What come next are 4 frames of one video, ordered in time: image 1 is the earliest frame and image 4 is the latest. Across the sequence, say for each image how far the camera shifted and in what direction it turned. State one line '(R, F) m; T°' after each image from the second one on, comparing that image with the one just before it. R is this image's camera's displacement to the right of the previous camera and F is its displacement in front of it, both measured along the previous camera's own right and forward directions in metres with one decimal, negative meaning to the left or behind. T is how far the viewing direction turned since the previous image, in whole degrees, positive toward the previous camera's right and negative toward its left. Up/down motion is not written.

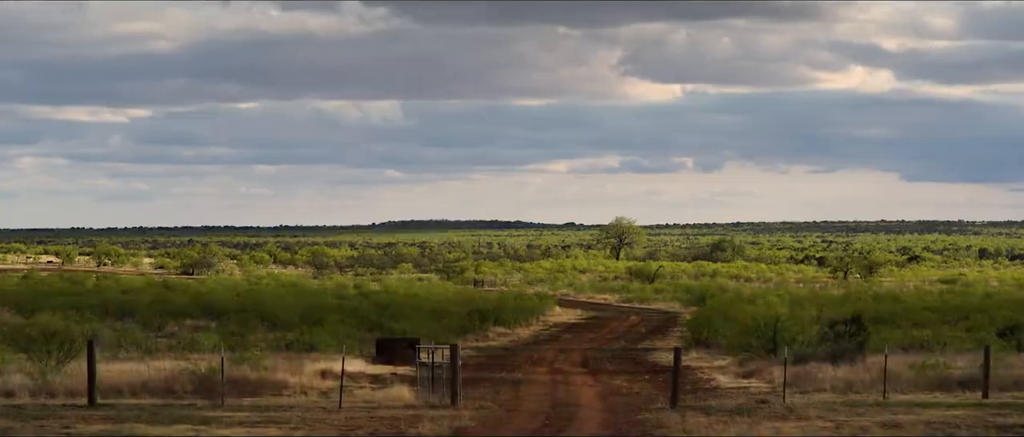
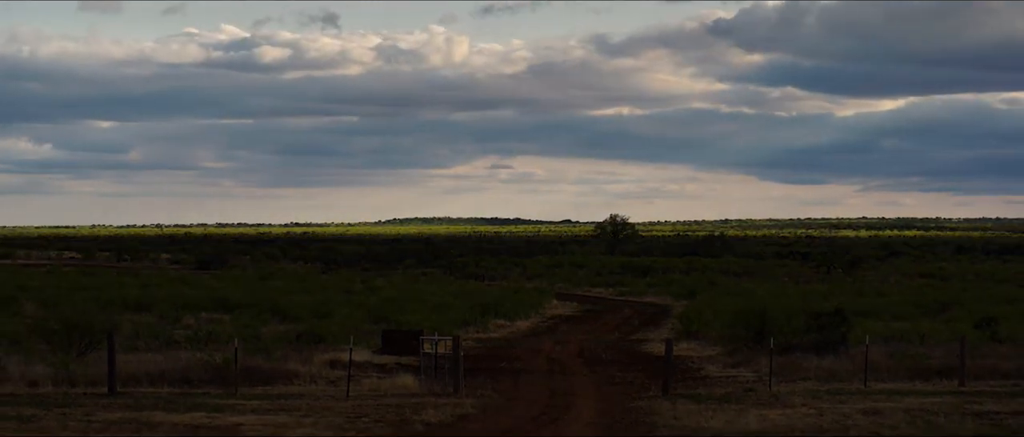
(0.0, -1.3) m; 0°
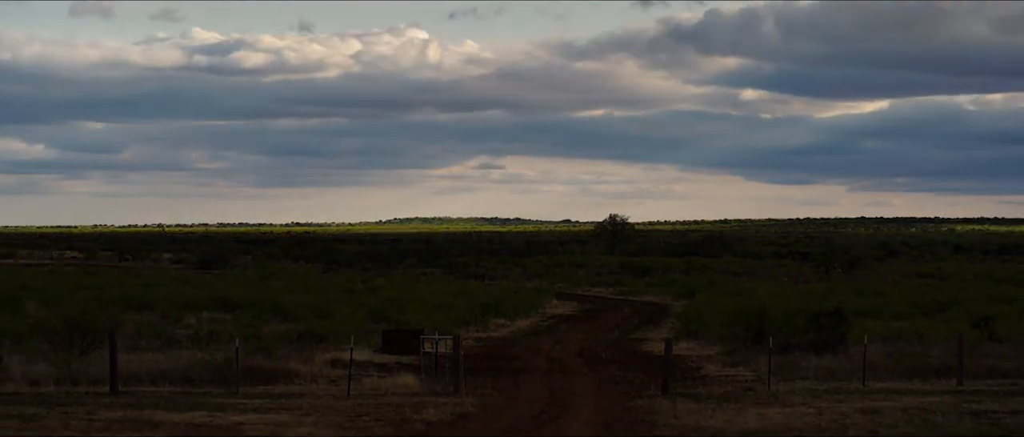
(0.0, -0.1) m; 0°
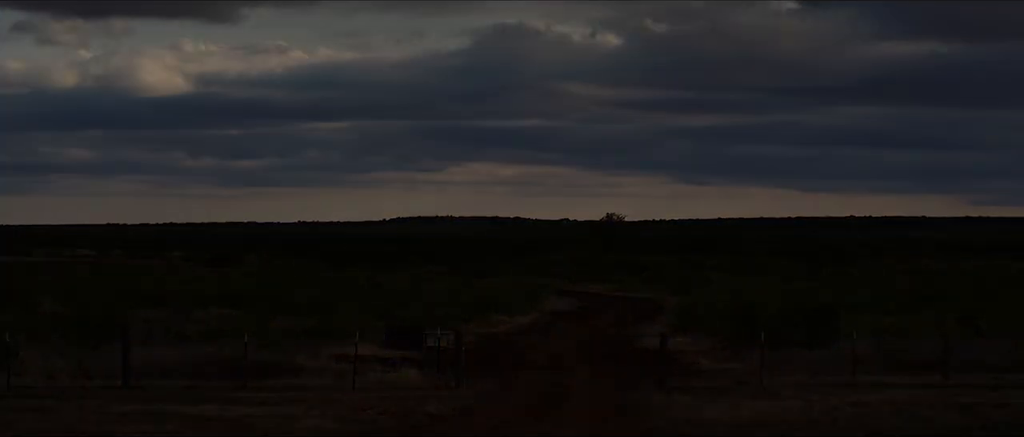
(0.0, -0.8) m; 0°
